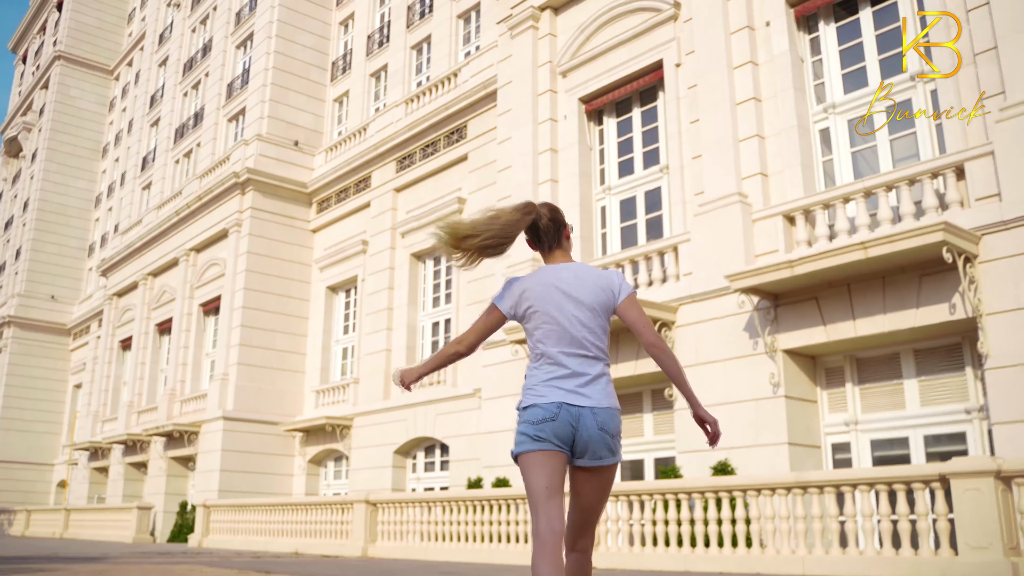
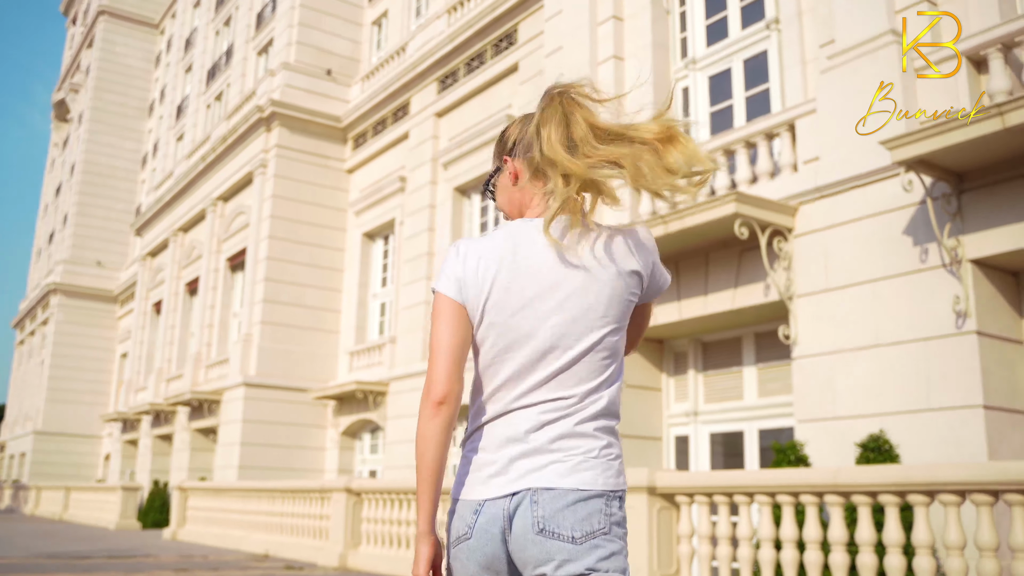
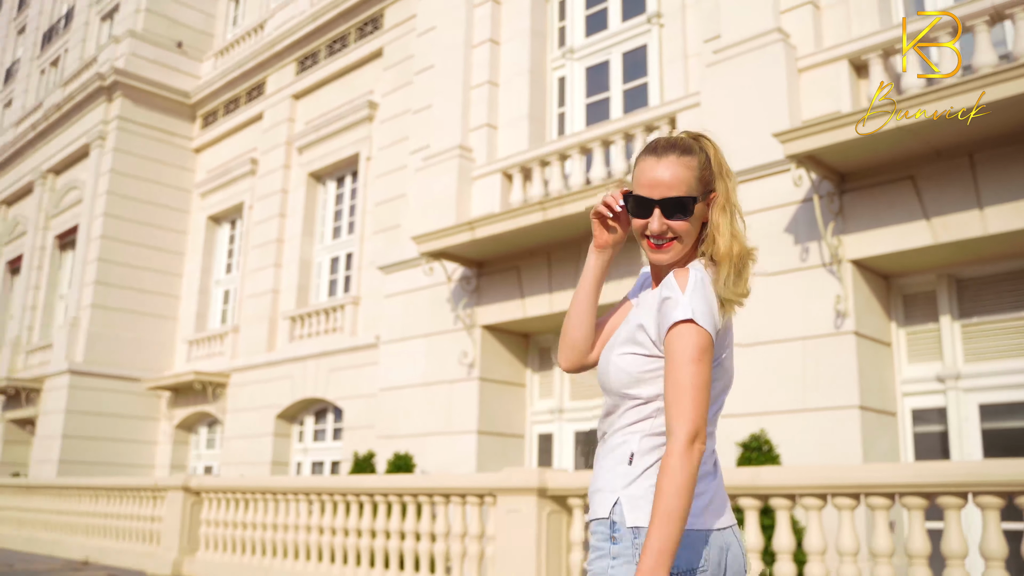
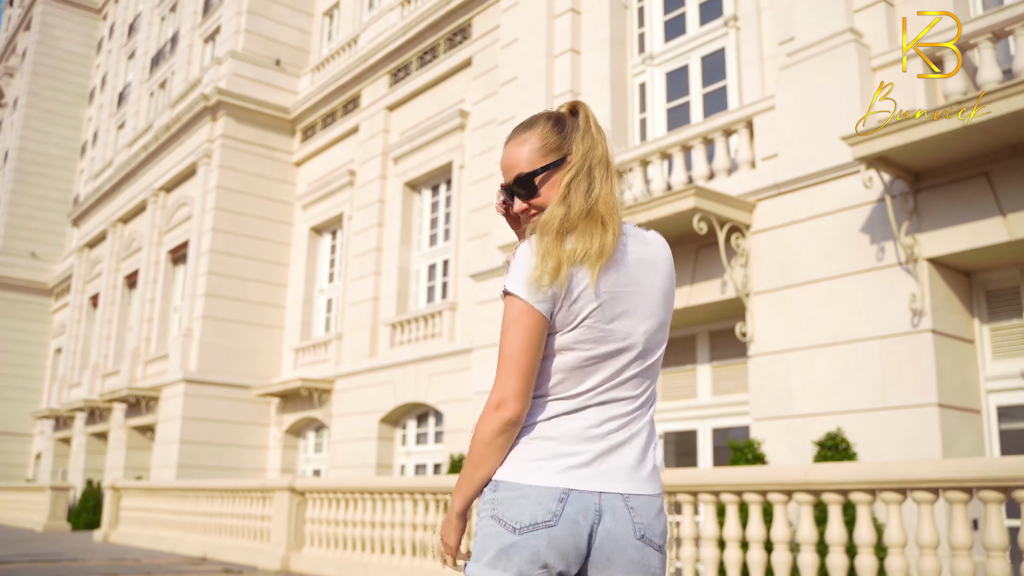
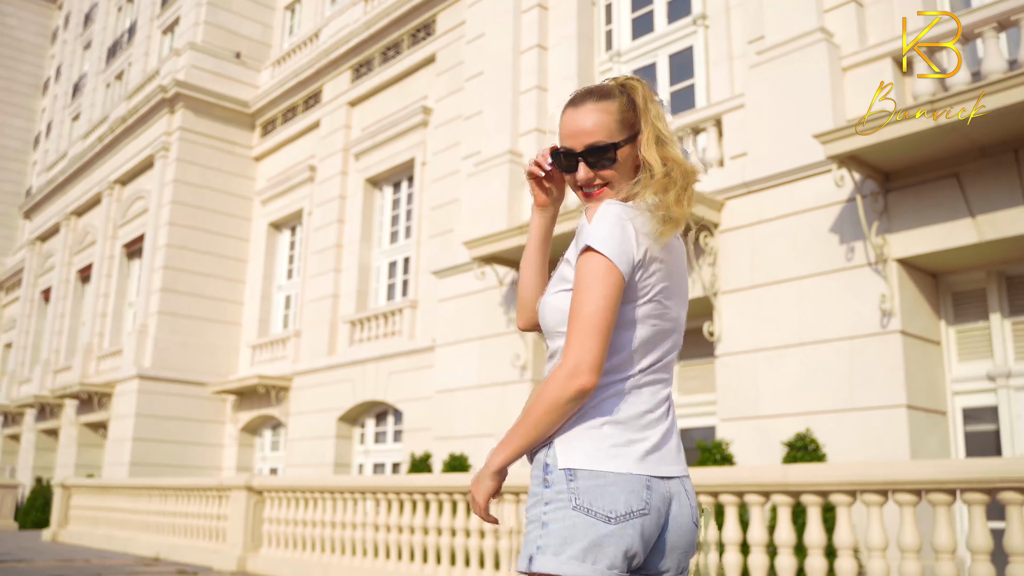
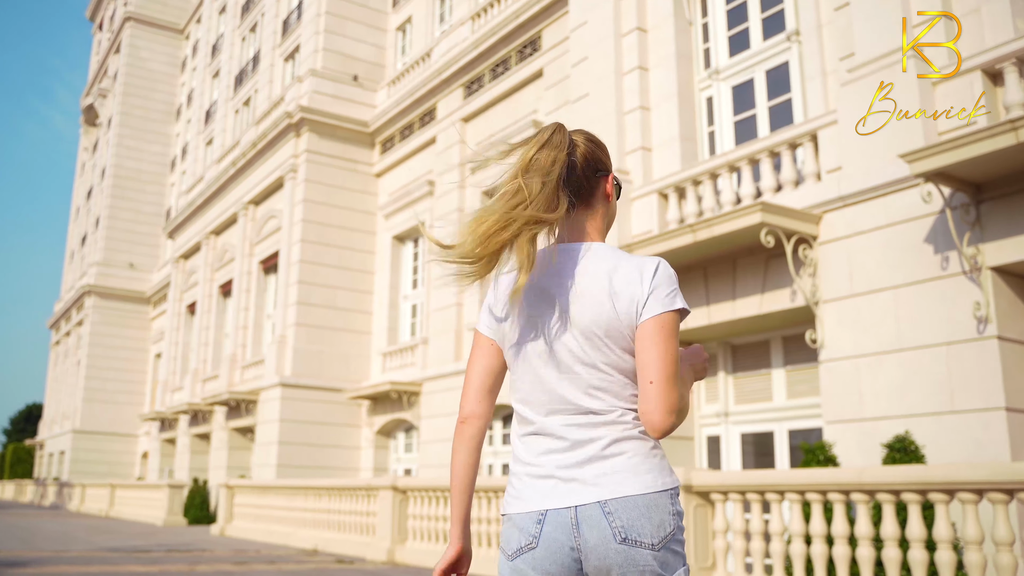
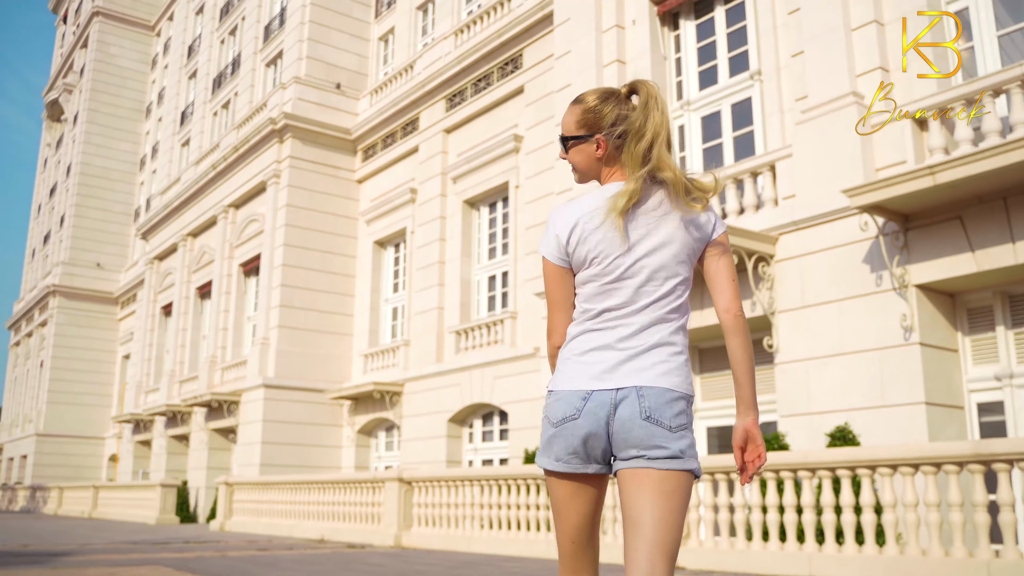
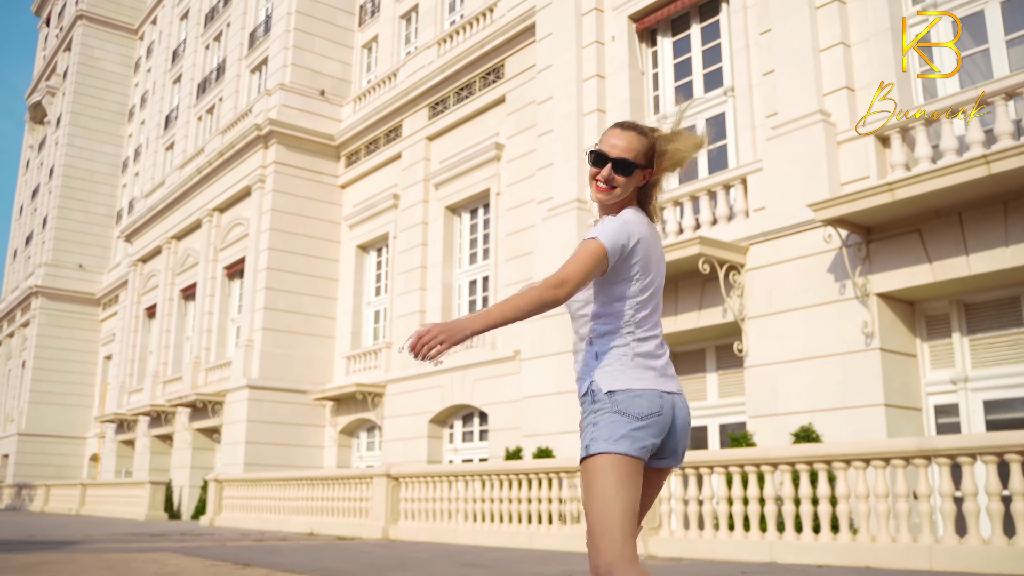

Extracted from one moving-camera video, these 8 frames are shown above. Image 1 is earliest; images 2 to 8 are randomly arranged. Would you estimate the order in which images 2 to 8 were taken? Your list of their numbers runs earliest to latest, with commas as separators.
8, 7, 6, 2, 4, 5, 3
